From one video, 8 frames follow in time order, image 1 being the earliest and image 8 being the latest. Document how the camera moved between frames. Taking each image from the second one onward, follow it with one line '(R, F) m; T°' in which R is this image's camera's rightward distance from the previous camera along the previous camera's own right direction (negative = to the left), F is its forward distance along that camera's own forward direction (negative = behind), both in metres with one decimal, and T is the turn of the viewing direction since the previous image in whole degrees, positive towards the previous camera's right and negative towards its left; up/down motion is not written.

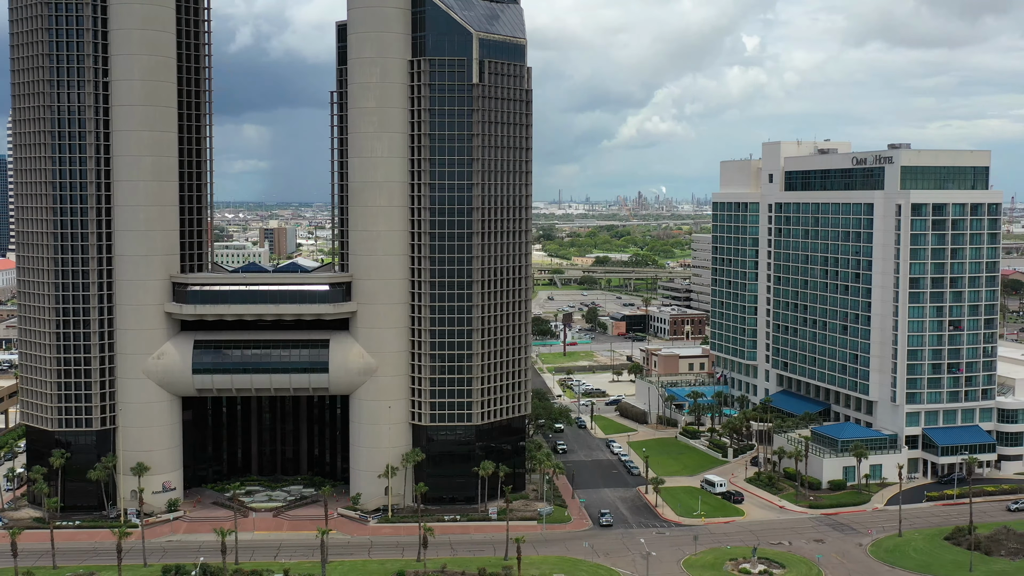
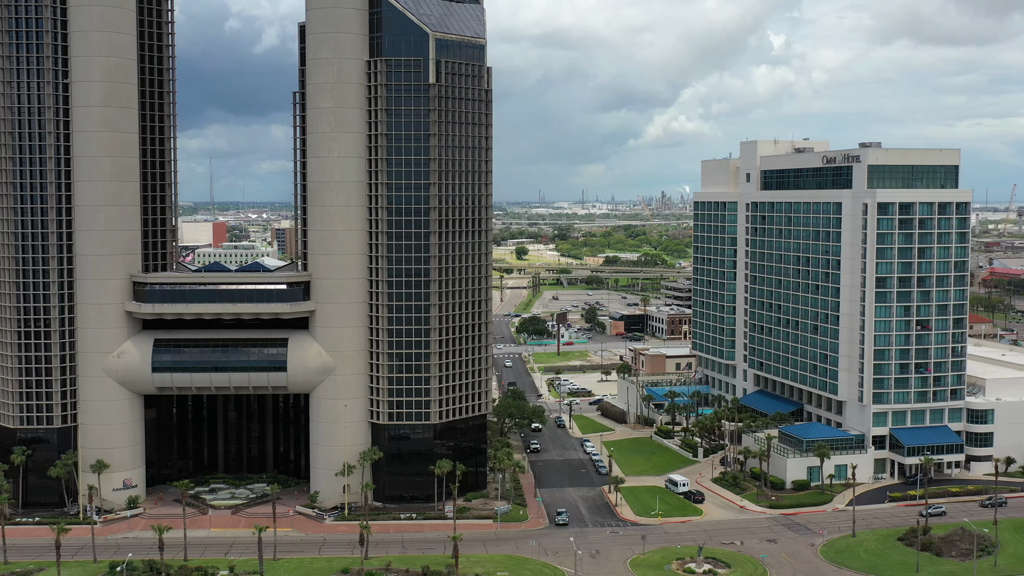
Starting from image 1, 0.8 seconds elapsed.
(+5.9, -0.2) m; -1°
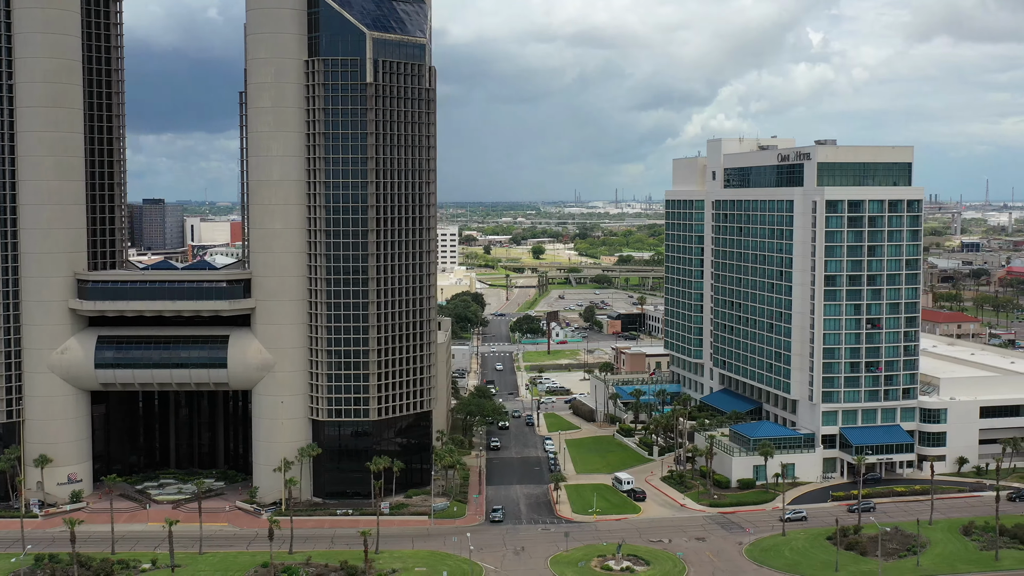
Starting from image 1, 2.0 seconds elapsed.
(+8.7, -0.3) m; -2°
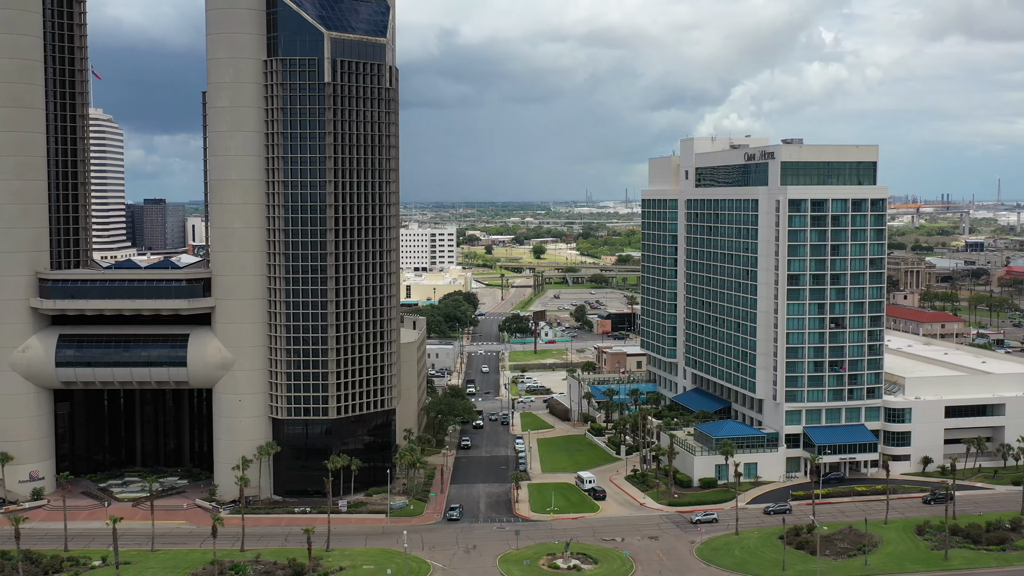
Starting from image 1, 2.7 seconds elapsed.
(+4.7, -0.2) m; -1°
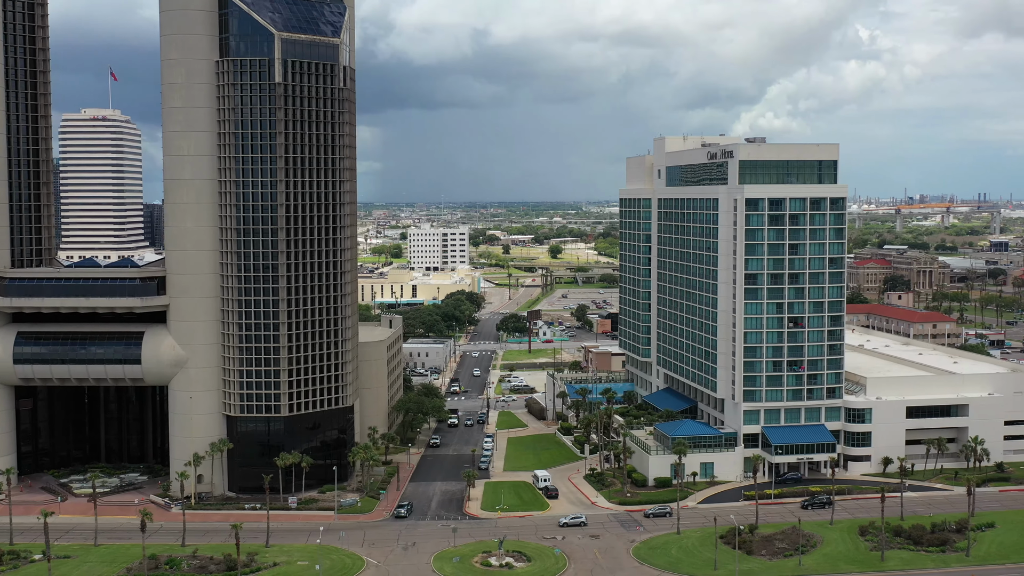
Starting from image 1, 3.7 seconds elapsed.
(+7.4, -0.2) m; -2°
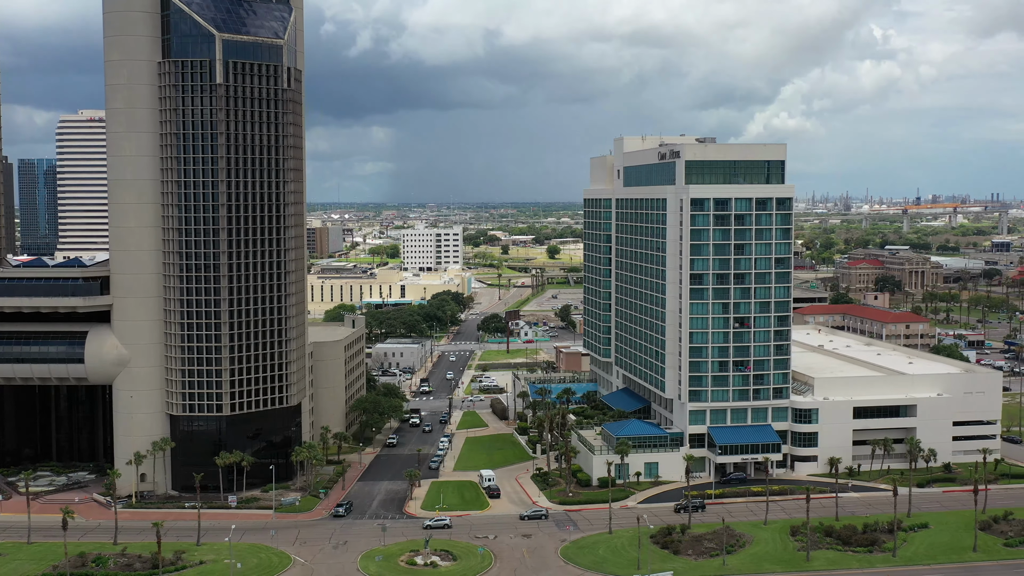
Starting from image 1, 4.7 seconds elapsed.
(+6.5, -0.2) m; -1°
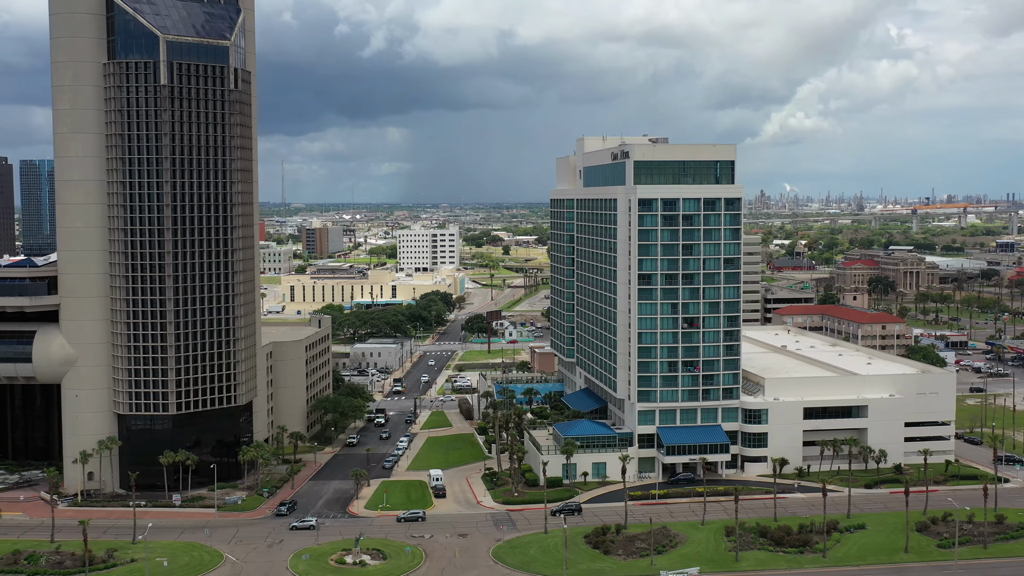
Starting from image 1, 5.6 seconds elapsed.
(+6.3, -0.2) m; -1°
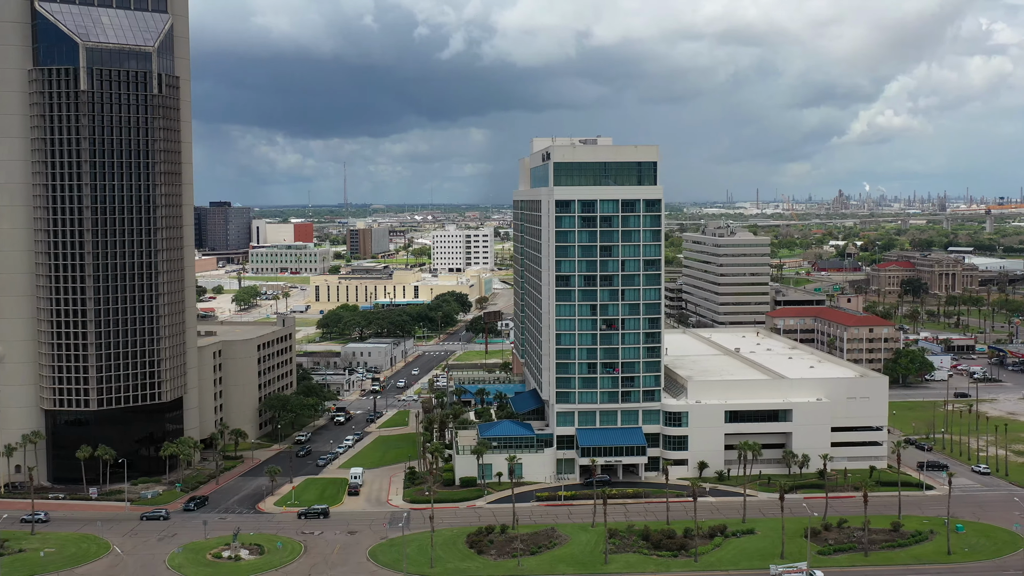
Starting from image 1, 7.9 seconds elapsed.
(+15.5, 0.0) m; -4°
